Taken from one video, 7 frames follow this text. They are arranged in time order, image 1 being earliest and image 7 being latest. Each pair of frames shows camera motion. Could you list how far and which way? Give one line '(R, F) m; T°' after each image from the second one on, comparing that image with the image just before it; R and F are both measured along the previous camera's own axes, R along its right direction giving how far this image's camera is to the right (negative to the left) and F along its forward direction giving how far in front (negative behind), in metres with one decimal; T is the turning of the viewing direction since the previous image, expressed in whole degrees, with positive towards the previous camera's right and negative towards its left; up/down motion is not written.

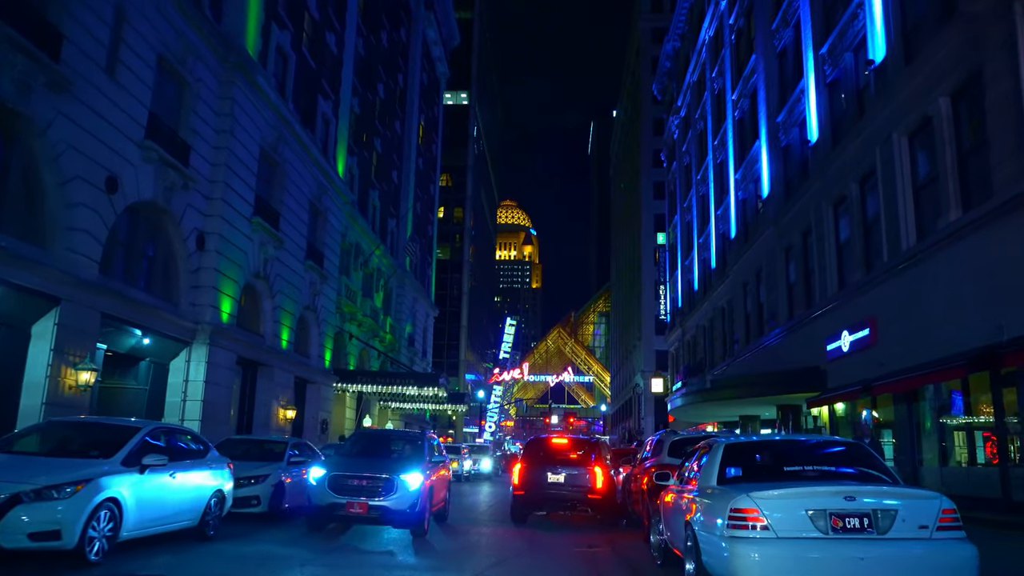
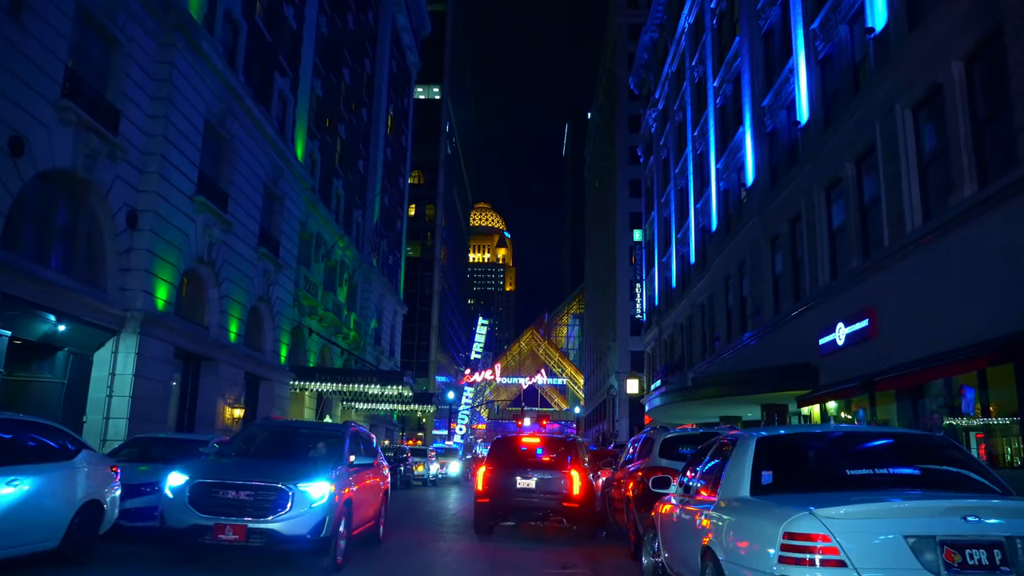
(+0.1, +1.9) m; +2°
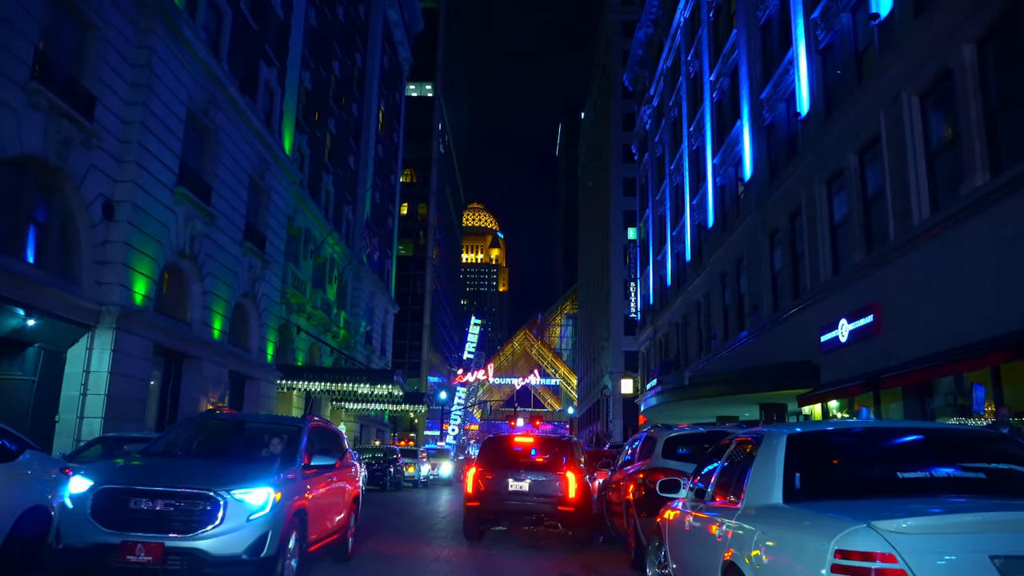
(0.0, +0.7) m; 0°
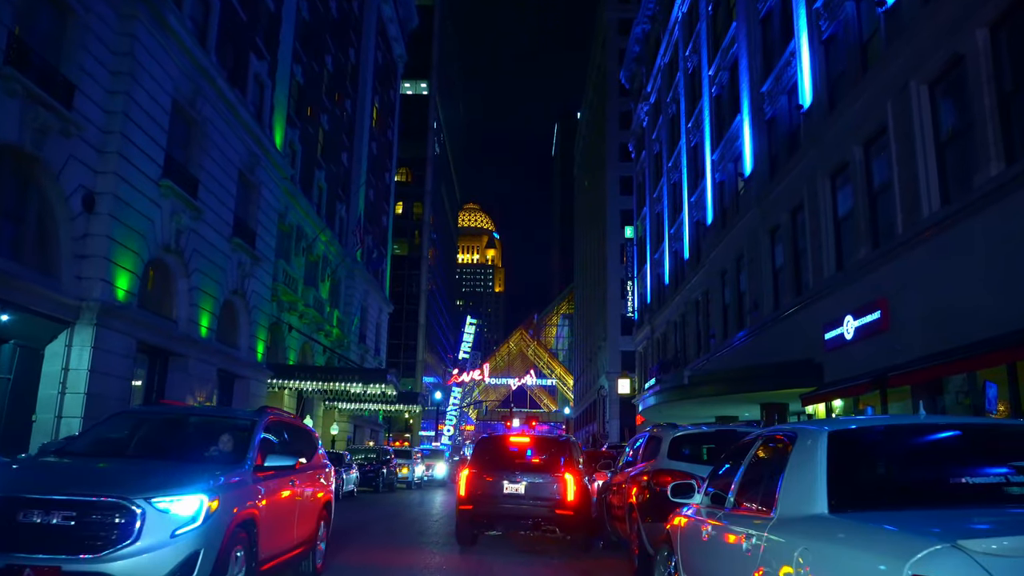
(0.0, +0.6) m; 0°
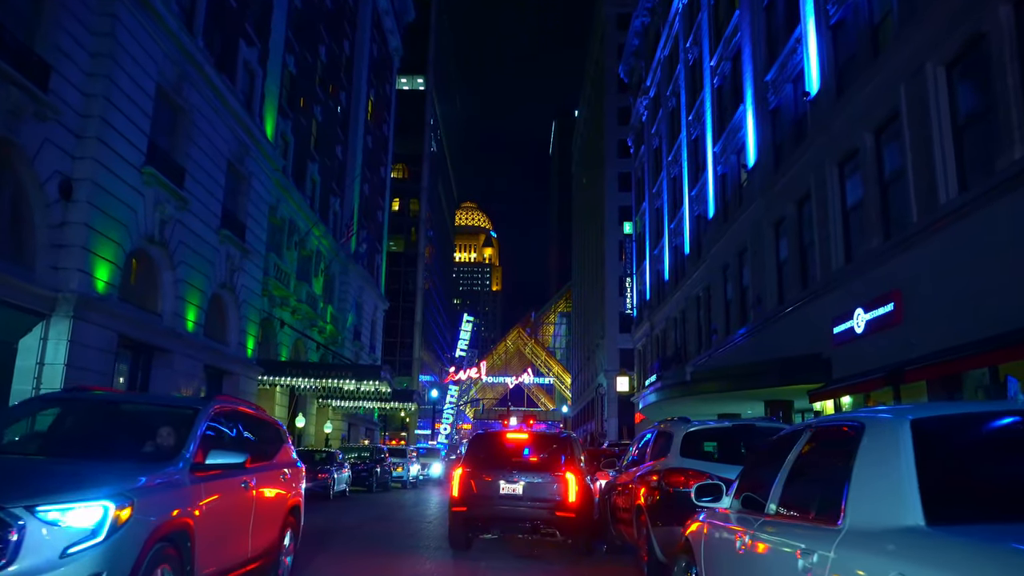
(0.0, +0.7) m; 0°
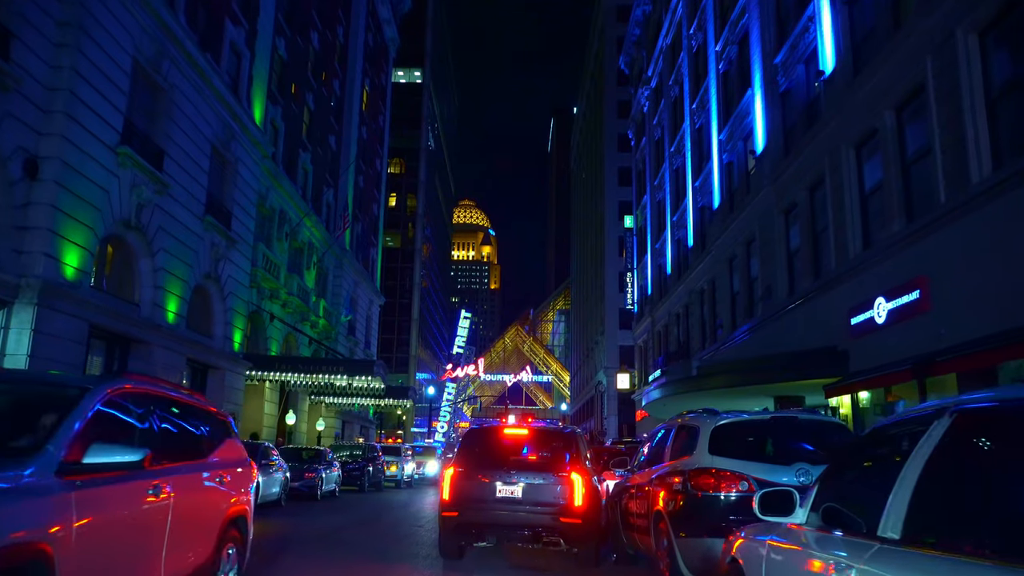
(0.0, +1.1) m; 0°
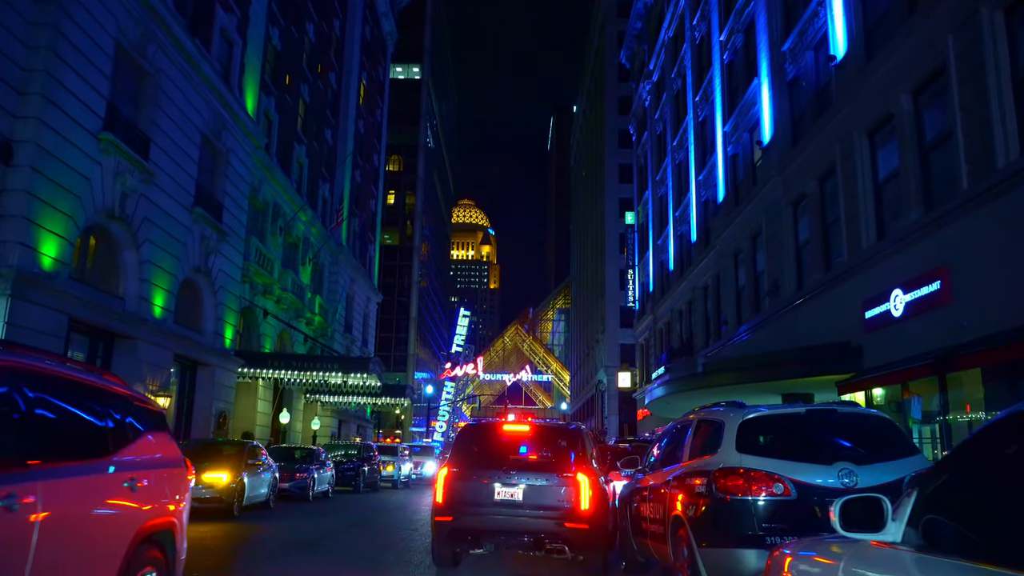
(0.0, +0.8) m; 0°
